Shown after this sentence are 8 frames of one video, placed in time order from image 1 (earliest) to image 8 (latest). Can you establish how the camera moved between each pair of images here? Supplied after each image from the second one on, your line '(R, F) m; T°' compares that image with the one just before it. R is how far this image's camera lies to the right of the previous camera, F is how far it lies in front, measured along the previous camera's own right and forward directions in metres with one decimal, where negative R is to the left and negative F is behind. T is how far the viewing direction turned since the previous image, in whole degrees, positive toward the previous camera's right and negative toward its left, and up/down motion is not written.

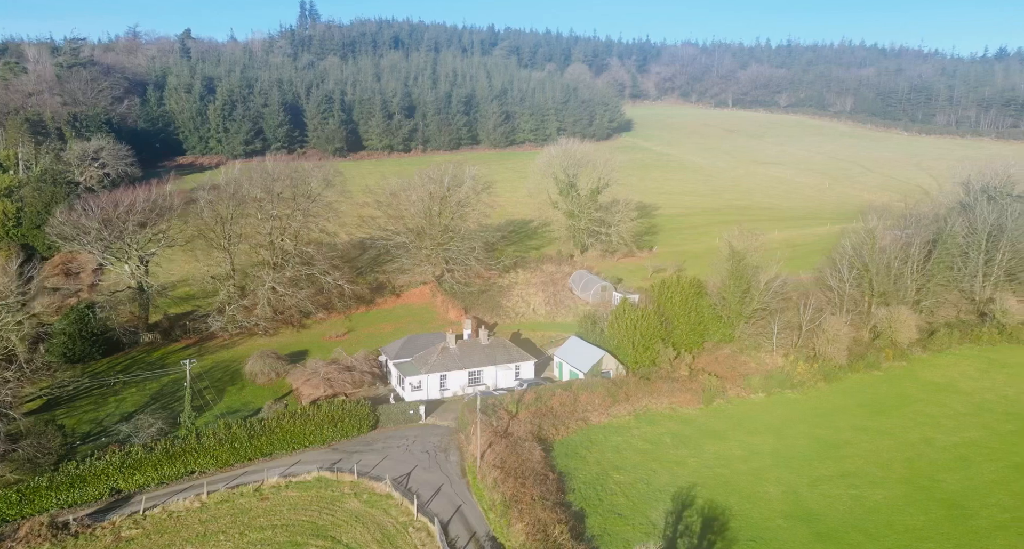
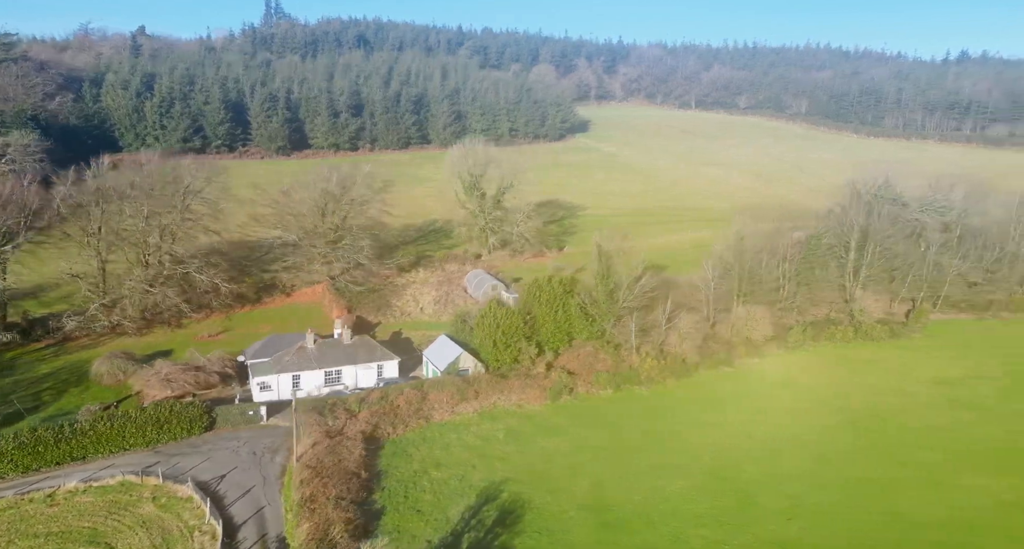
(+4.3, -0.1) m; +2°
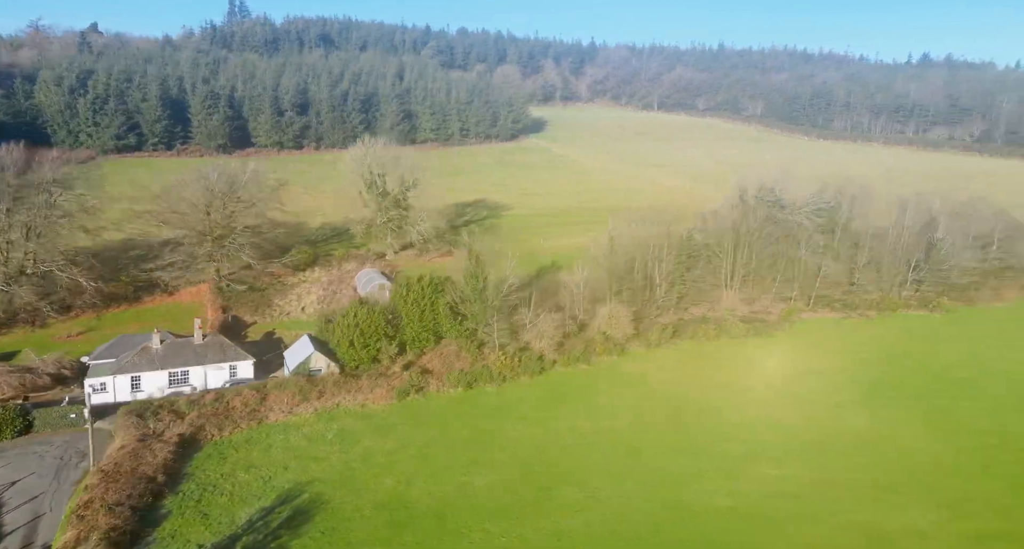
(+4.5, +0.2) m; +2°
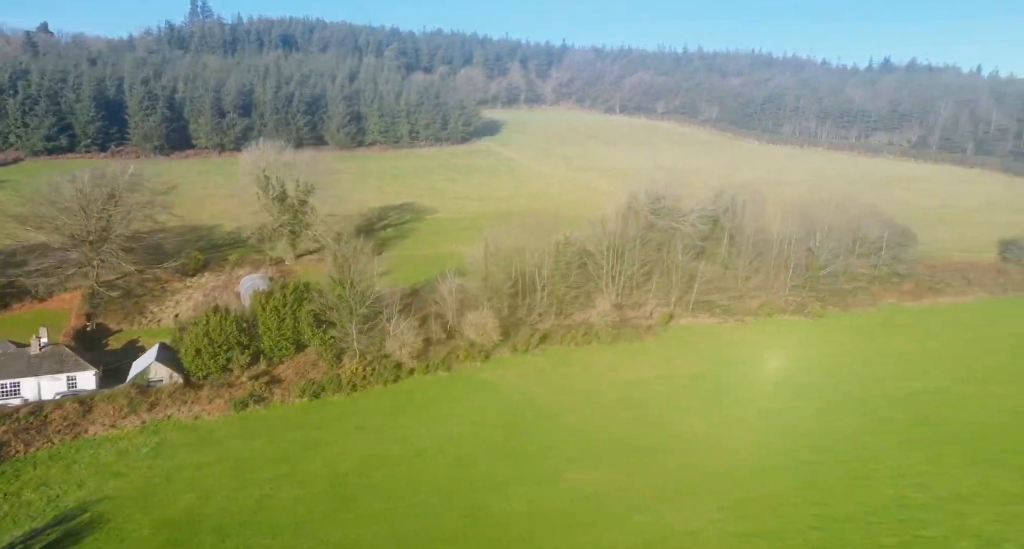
(+4.6, +0.4) m; +2°
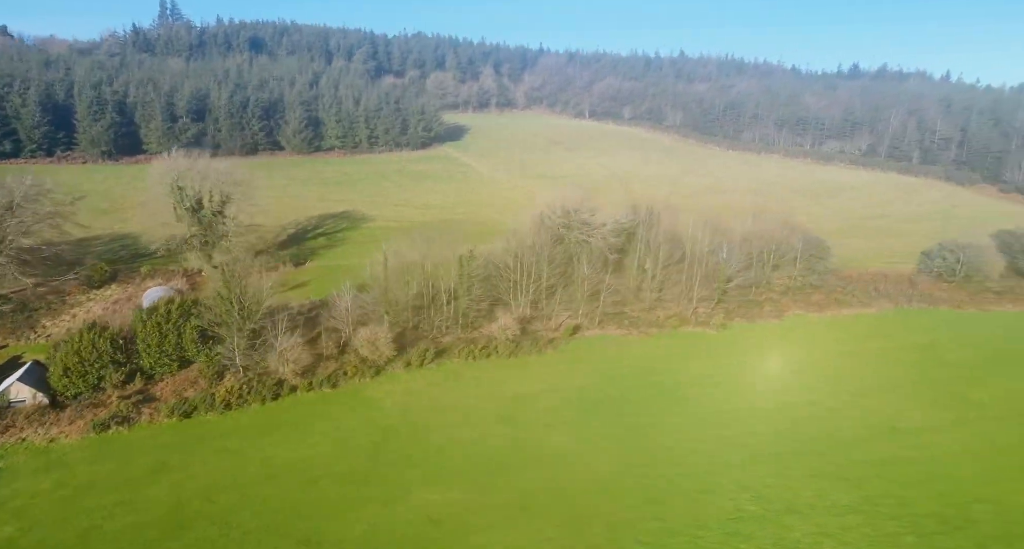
(+3.7, +0.2) m; +2°
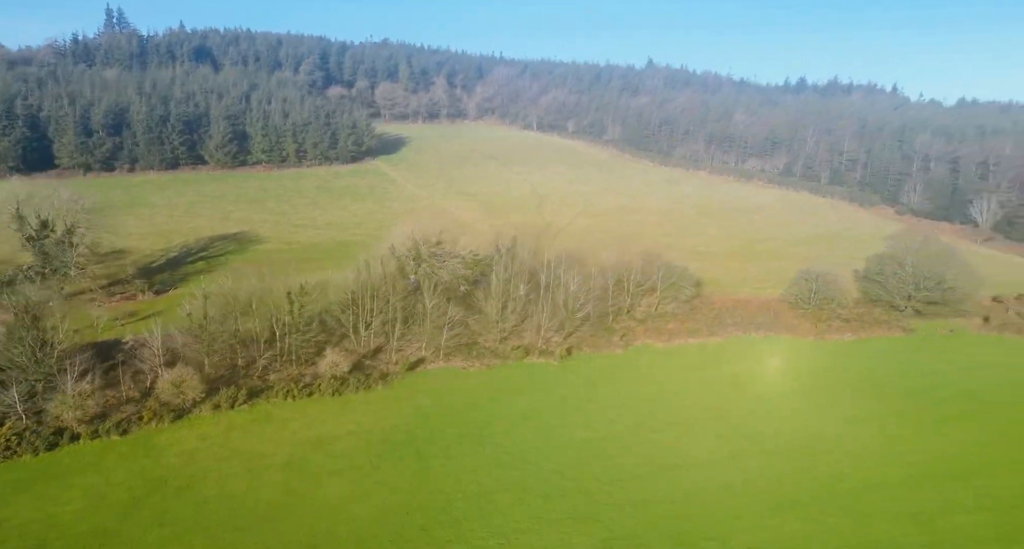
(+6.4, +0.4) m; +3°
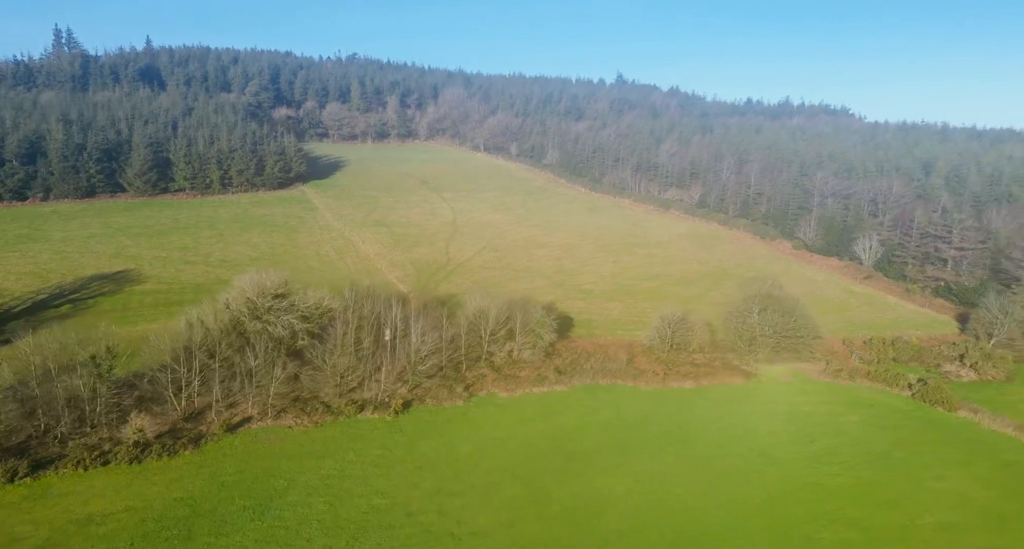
(+7.1, +0.2) m; +3°
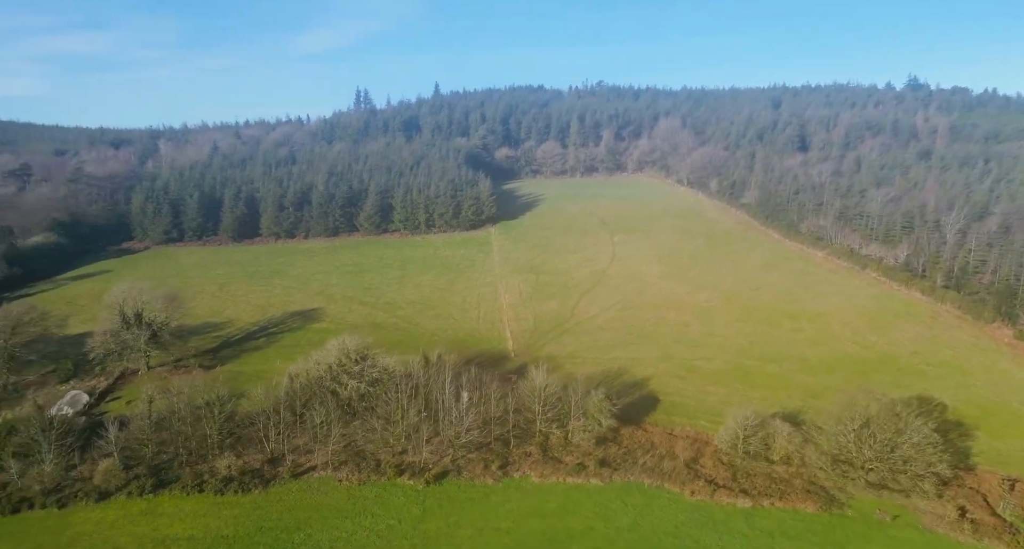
(+20.6, +6.1) m; -31°
